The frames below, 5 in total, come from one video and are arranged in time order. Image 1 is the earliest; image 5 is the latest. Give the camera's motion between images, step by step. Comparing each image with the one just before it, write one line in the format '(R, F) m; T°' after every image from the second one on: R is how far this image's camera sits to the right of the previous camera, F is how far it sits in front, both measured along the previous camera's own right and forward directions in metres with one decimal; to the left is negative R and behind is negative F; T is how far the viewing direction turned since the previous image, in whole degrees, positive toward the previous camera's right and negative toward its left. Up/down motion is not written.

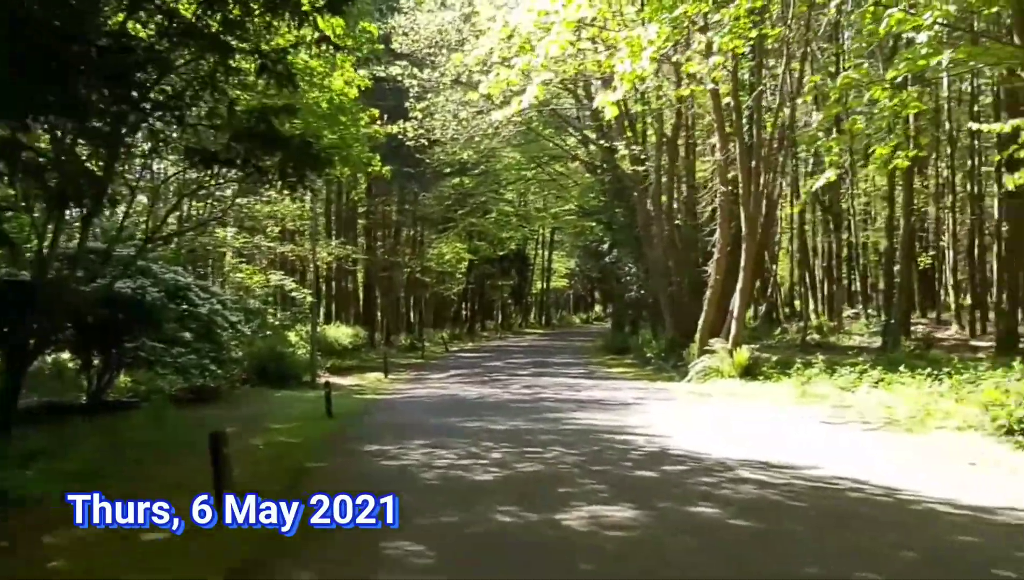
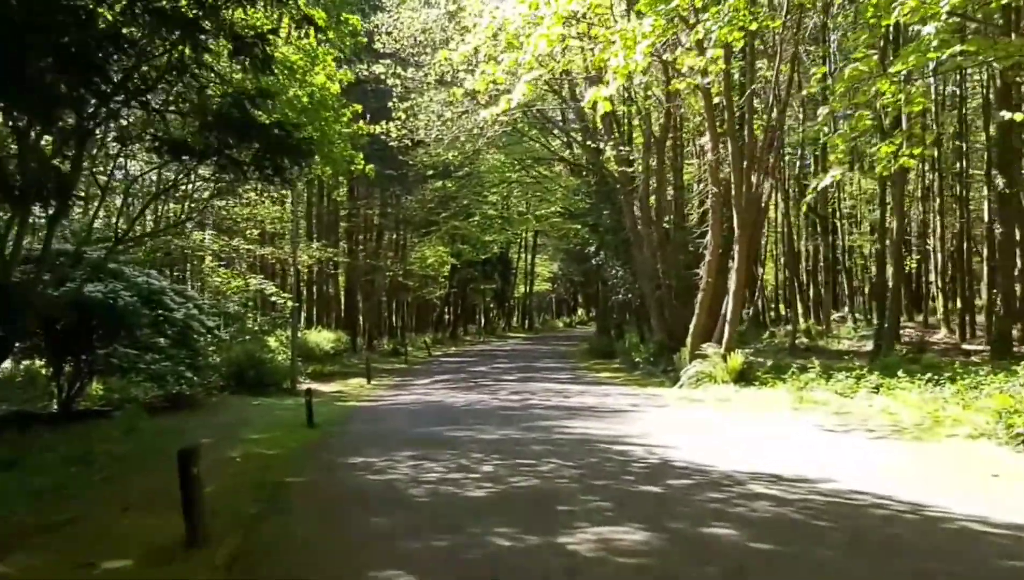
(-0.1, +0.7) m; +1°
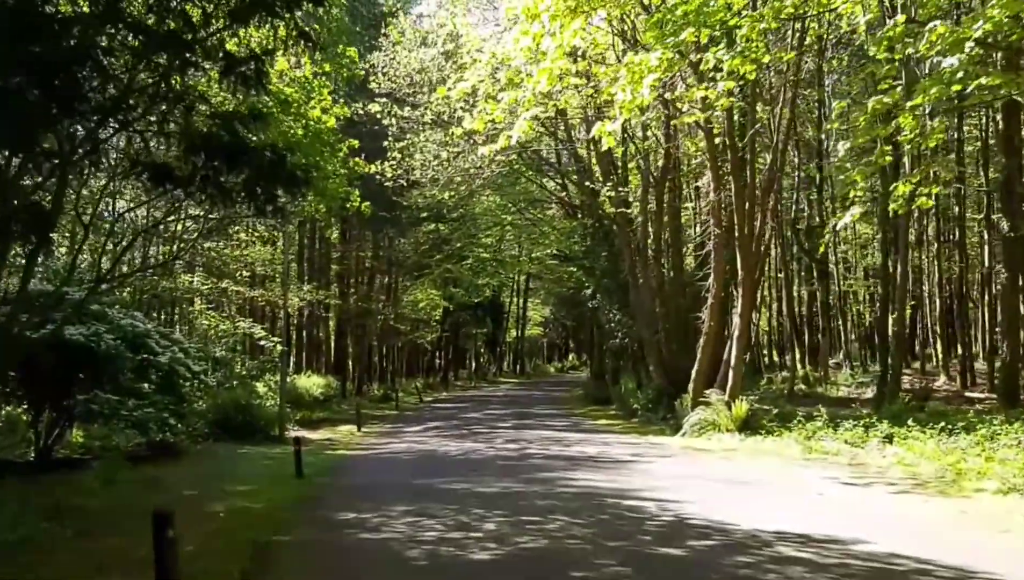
(-0.2, +0.7) m; +1°
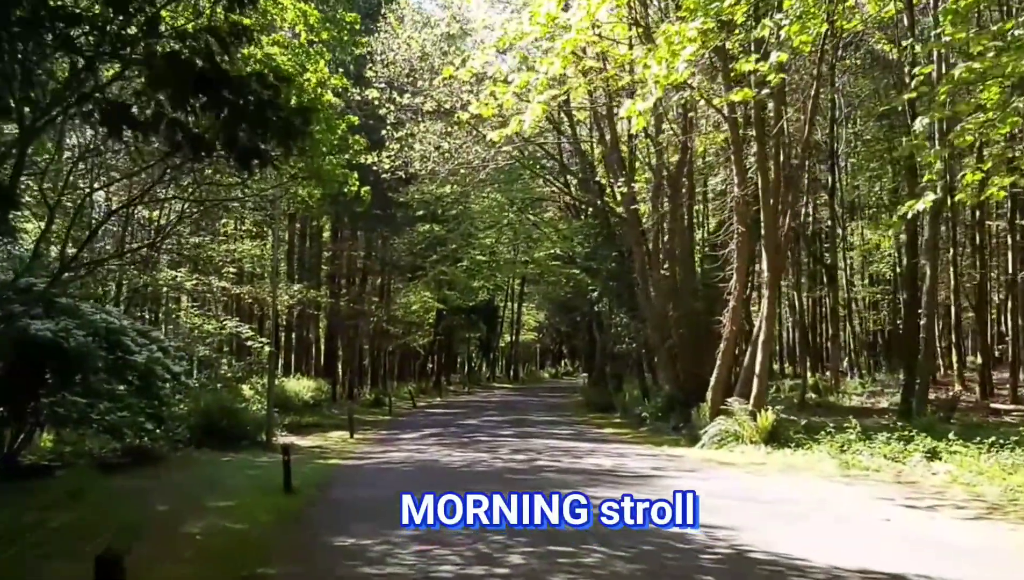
(-0.4, +1.7) m; +1°
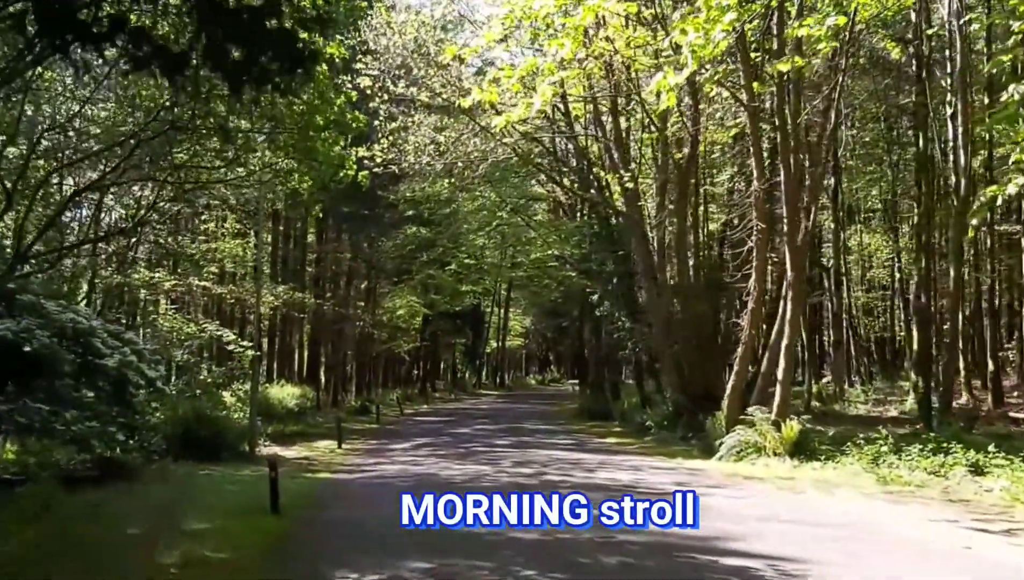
(-0.5, +1.5) m; +1°
